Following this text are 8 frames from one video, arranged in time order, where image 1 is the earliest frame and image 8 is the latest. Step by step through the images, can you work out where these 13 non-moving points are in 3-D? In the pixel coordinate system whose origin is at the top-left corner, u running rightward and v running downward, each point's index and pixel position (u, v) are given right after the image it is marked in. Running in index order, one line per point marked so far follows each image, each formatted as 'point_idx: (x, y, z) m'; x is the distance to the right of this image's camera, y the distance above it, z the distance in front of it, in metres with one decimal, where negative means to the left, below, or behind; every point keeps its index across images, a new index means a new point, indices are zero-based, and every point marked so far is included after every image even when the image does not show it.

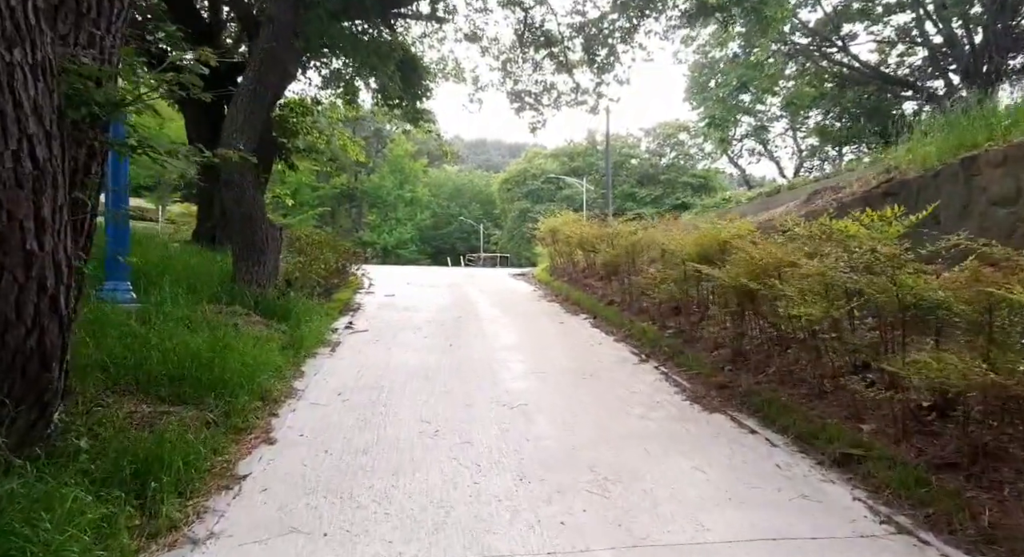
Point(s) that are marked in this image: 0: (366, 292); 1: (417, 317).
0: (-2.5, -0.2, +11.4) m
1: (-1.3, -0.5, +9.2) m
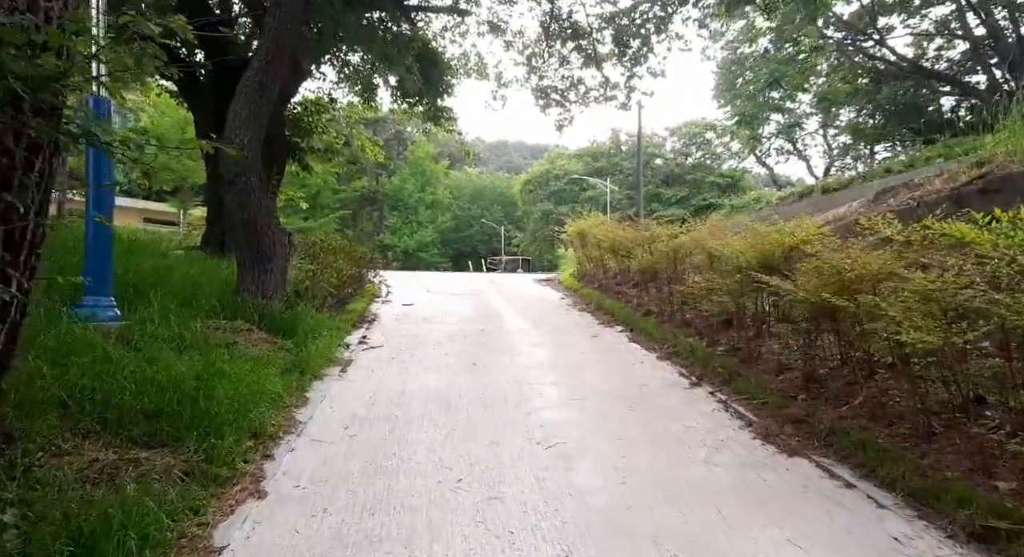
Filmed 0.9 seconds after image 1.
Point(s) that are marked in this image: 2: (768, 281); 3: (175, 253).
0: (-2.1, -0.4, +10.7) m
1: (-1.0, -0.6, +8.4) m
2: (+2.1, 0.0, +5.5) m
3: (-4.4, +0.3, +8.8) m
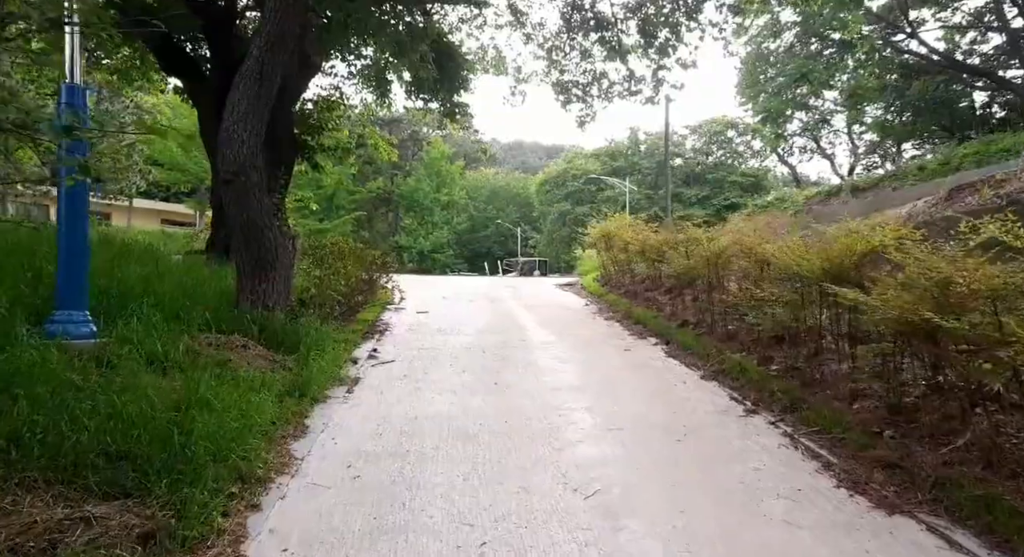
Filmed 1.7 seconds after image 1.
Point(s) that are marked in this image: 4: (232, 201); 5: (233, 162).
0: (-1.7, -0.4, +10.0) m
1: (-0.7, -0.7, +7.7) m
2: (+2.3, -0.1, +4.7) m
3: (-4.1, +0.3, +8.2) m
4: (-2.8, +0.8, +6.7) m
5: (-2.8, +1.1, +6.6) m
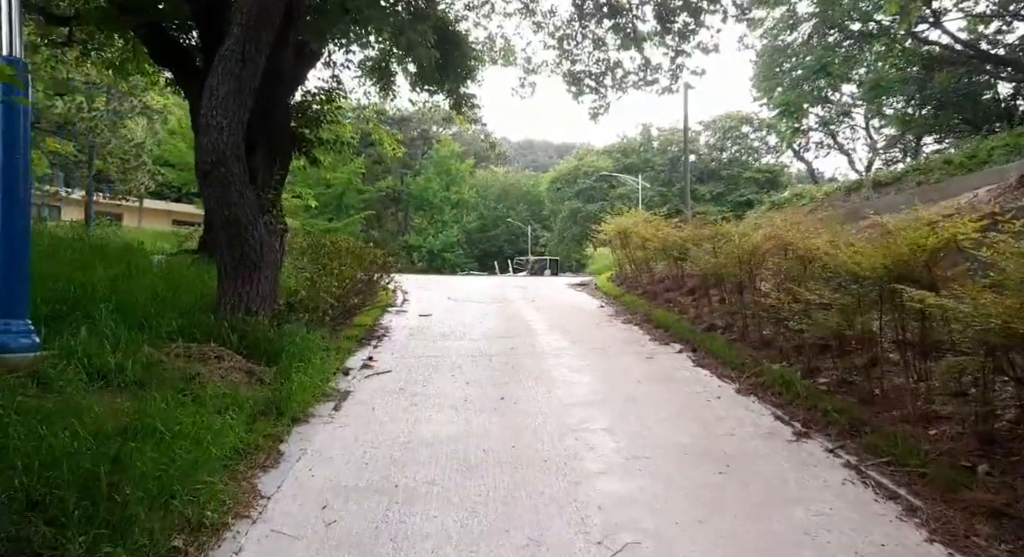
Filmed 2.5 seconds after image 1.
0: (-1.6, -0.5, +9.3) m
1: (-0.6, -0.7, +7.0) m
2: (+2.4, -0.1, +4.0) m
3: (-4.0, +0.2, +7.5) m
4: (-2.7, +0.8, +6.1) m
5: (-2.7, +1.1, +6.0) m
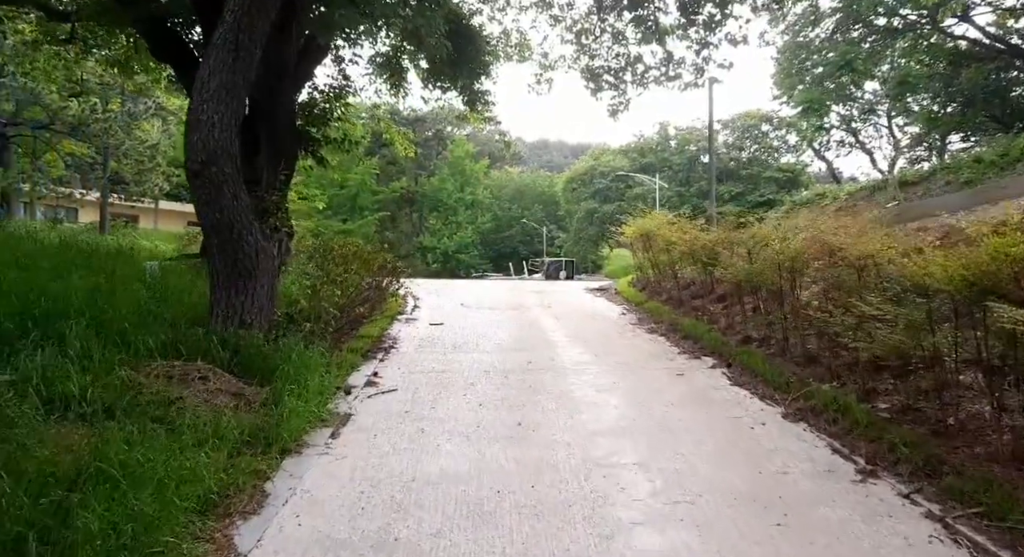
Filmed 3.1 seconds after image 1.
0: (-1.4, -0.5, +8.8) m
1: (-0.4, -0.8, +6.5) m
2: (+2.5, -0.2, +3.4) m
3: (-3.9, +0.1, +7.1) m
4: (-2.6, +0.7, +5.6) m
5: (-2.5, +1.0, +5.5) m
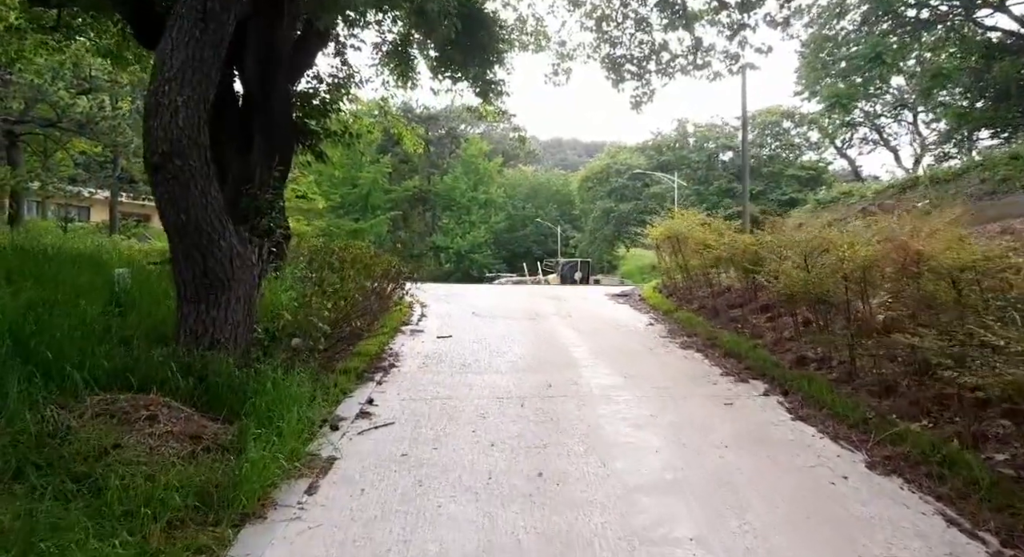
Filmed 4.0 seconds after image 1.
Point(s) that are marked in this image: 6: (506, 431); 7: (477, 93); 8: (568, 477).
0: (-1.2, -0.6, +8.0) m
1: (-0.3, -0.9, +5.6) m
2: (+2.6, -0.3, +2.4) m
3: (-3.7, +0.1, +6.3) m
4: (-2.4, +0.6, +4.7) m
5: (-2.4, +1.0, +4.6) m
6: (0.0, -1.0, +4.5) m
7: (-0.6, +3.3, +11.8) m
8: (+0.3, -1.1, +3.7) m
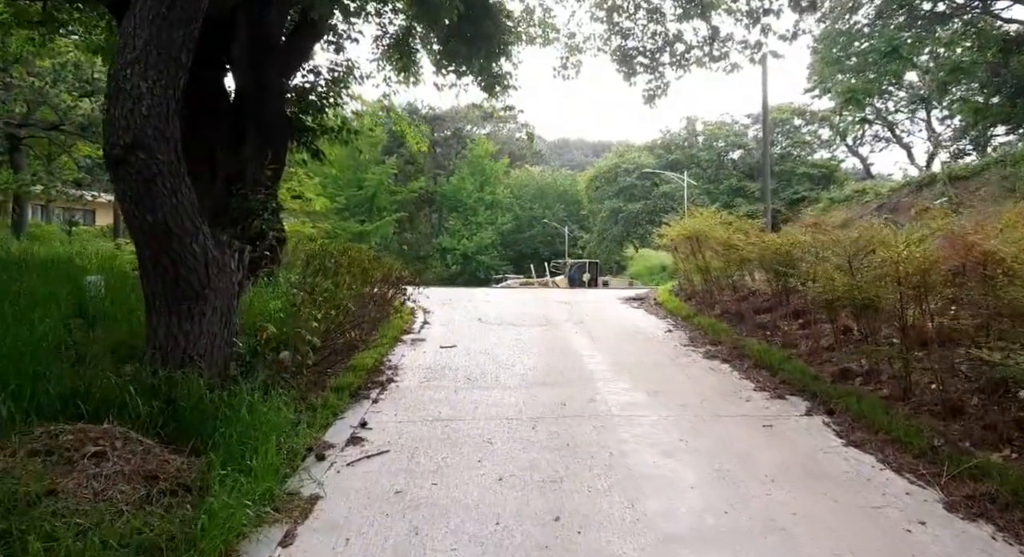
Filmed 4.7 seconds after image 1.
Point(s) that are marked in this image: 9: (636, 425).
0: (-1.1, -0.7, +7.4) m
1: (-0.2, -0.9, +5.1) m
2: (+2.6, -0.3, +1.8) m
3: (-3.6, 0.0, +5.7) m
4: (-2.4, +0.5, +4.2) m
5: (-2.4, +0.9, +4.1) m
6: (0.0, -1.1, +3.9) m
7: (-0.5, +3.2, +11.2) m
8: (+0.4, -1.1, +3.2) m
9: (+0.8, -1.0, +4.5) m
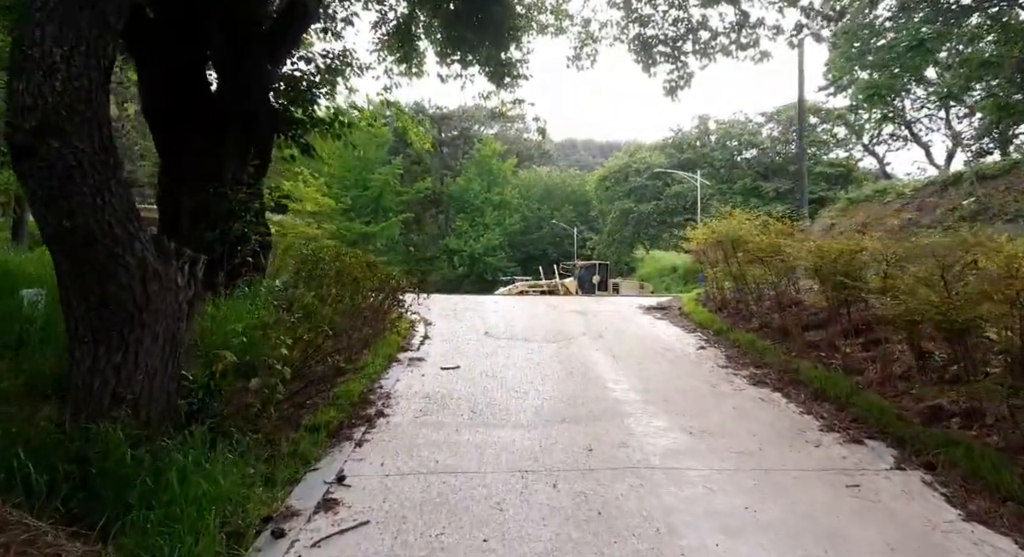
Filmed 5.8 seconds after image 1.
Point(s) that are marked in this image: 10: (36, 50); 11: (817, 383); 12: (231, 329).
0: (-1.0, -0.8, +6.5) m
1: (-0.1, -1.1, +4.1) m
2: (+2.7, -0.4, +0.9) m
3: (-3.5, -0.1, +4.8) m
4: (-2.3, +0.4, +3.3) m
5: (-2.3, +0.8, +3.2) m
6: (+0.1, -1.2, +3.0) m
7: (-0.3, +3.1, +10.3) m
8: (+0.4, -1.2, +2.2) m
9: (+0.9, -1.1, +3.6) m
10: (-2.3, +1.1, +3.2) m
11: (+2.4, -0.8, +5.2) m
12: (-2.0, -0.3, +4.7) m
